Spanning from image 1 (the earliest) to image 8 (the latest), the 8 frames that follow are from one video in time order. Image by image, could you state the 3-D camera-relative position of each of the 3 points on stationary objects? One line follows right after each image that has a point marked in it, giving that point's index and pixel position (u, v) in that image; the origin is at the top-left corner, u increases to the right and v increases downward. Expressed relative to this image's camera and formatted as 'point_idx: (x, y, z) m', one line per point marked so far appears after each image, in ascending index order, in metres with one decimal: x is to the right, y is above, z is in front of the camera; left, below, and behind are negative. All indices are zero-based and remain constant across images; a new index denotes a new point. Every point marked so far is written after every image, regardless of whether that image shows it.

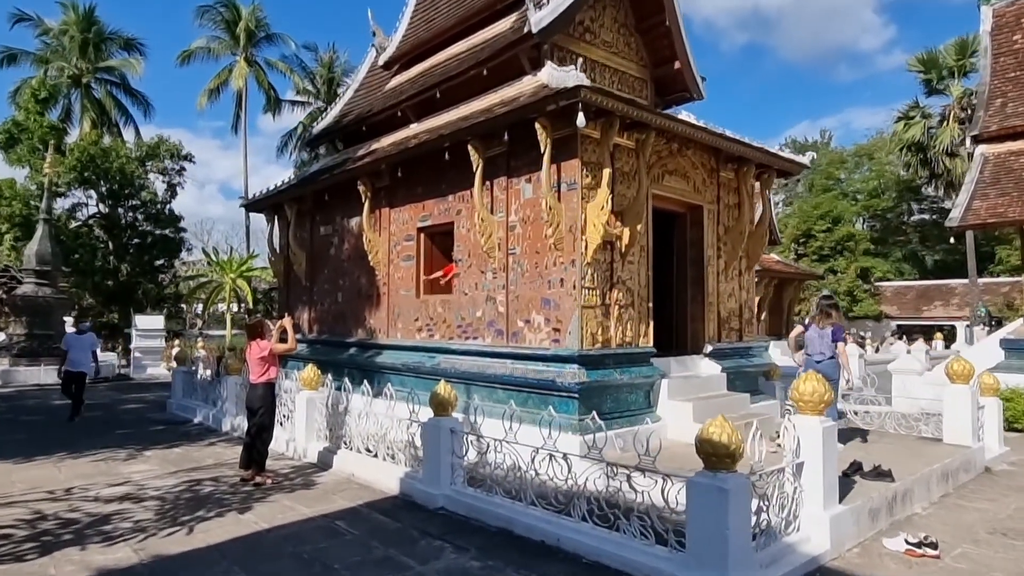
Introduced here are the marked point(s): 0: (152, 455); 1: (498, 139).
0: (-4.6, -2.1, +8.4) m
1: (-0.1, +1.7, +7.8) m
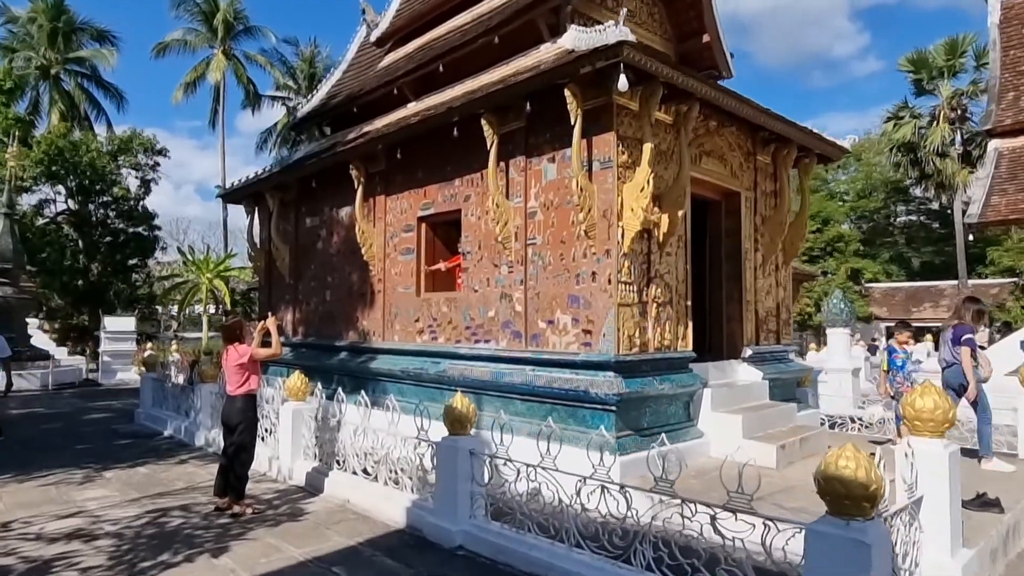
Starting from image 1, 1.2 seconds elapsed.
0: (-4.4, -2.1, +7.3) m
1: (+0.1, +1.8, +6.8) m
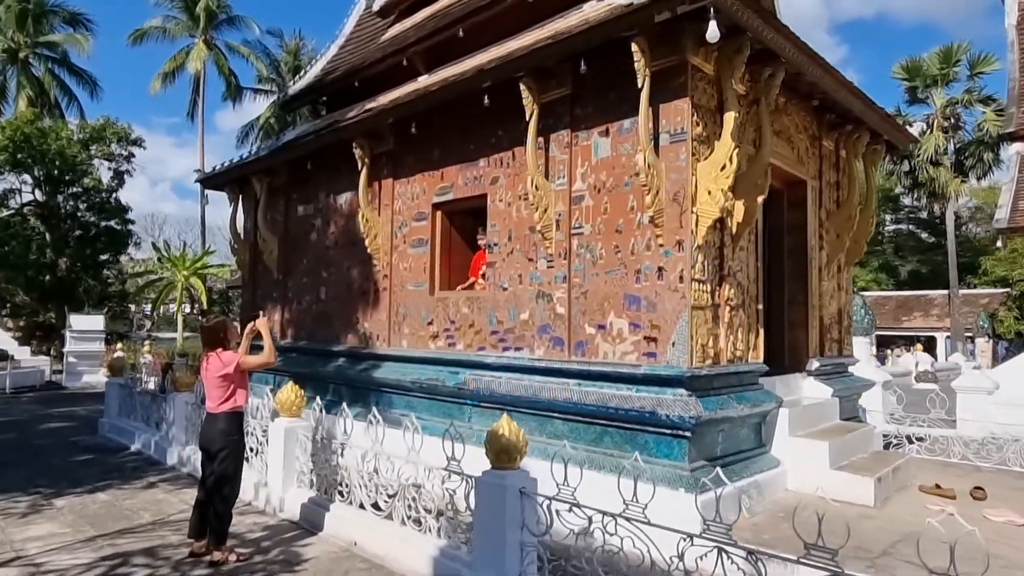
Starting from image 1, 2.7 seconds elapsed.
0: (-4.1, -2.0, +6.1) m
1: (+0.4, +1.8, +5.7) m
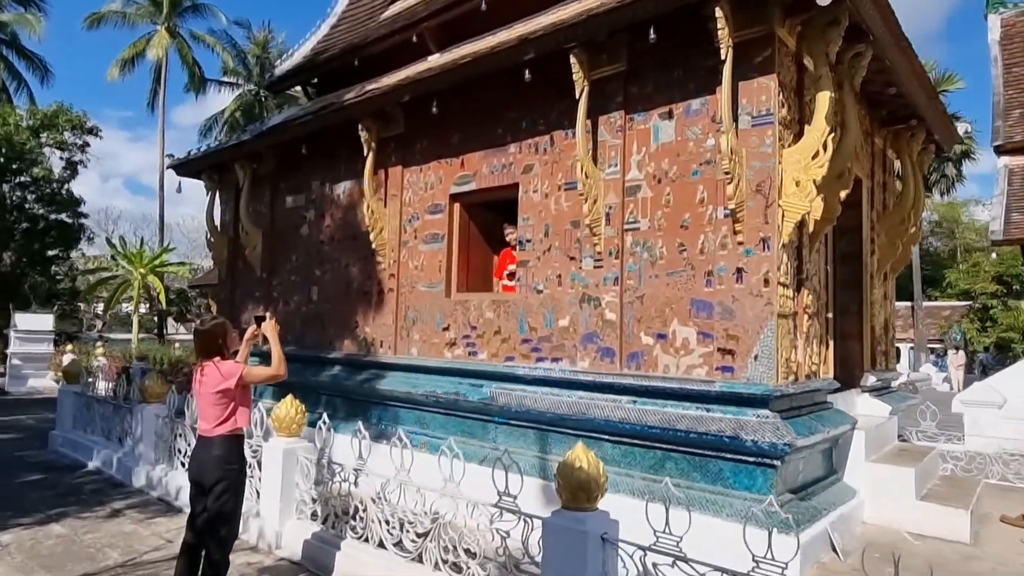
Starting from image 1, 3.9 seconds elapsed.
0: (-3.8, -1.9, +5.1) m
1: (+0.8, +1.8, +5.0) m
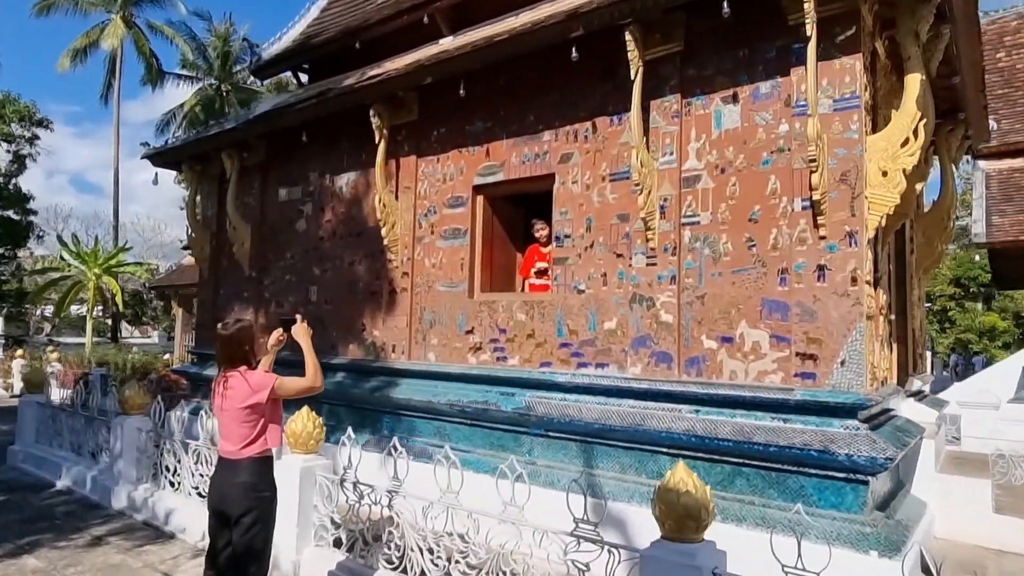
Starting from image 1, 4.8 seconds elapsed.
0: (-3.5, -1.9, +4.4) m
1: (+1.1, +1.8, +4.6) m
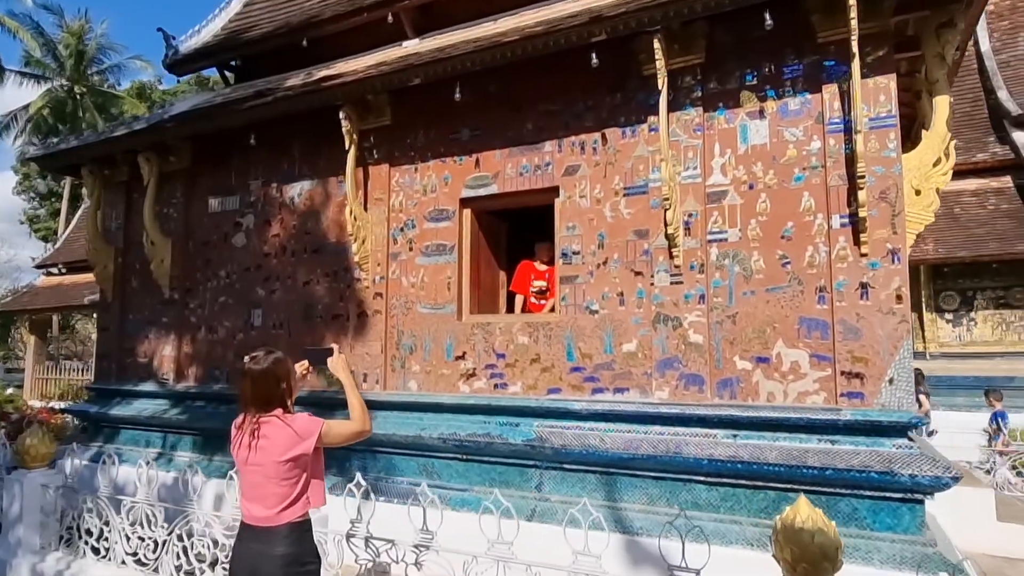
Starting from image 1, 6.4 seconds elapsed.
0: (-3.2, -2.1, +3.3) m
1: (+1.2, +1.7, +4.5) m
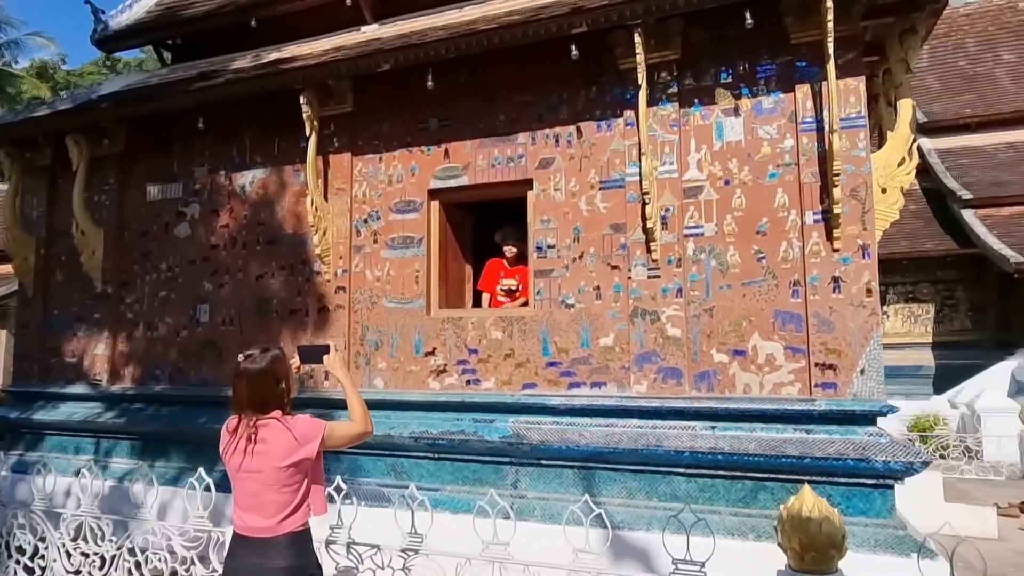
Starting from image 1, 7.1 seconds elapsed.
0: (-3.2, -2.0, +2.8) m
1: (+1.1, +1.7, +4.5) m
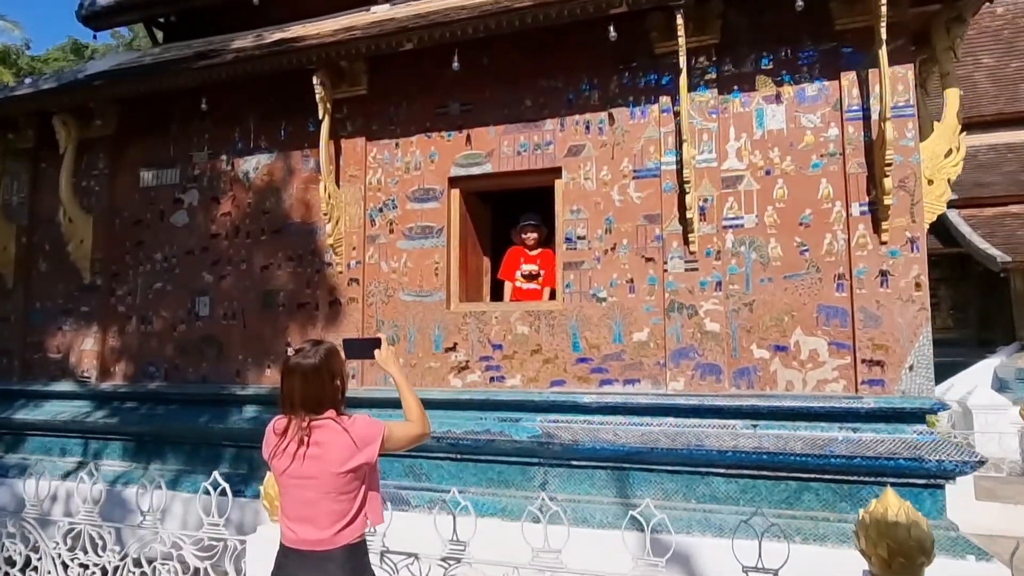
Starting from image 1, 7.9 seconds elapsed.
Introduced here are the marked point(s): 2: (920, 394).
0: (-2.9, -2.0, +2.5) m
1: (+1.3, +1.7, +4.3) m
2: (+2.3, -0.6, +3.8) m
